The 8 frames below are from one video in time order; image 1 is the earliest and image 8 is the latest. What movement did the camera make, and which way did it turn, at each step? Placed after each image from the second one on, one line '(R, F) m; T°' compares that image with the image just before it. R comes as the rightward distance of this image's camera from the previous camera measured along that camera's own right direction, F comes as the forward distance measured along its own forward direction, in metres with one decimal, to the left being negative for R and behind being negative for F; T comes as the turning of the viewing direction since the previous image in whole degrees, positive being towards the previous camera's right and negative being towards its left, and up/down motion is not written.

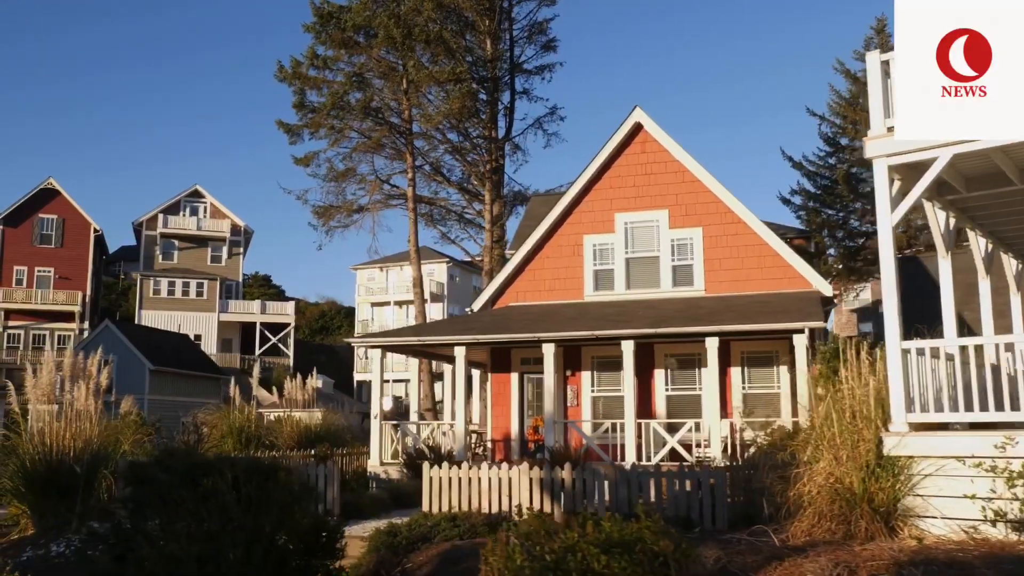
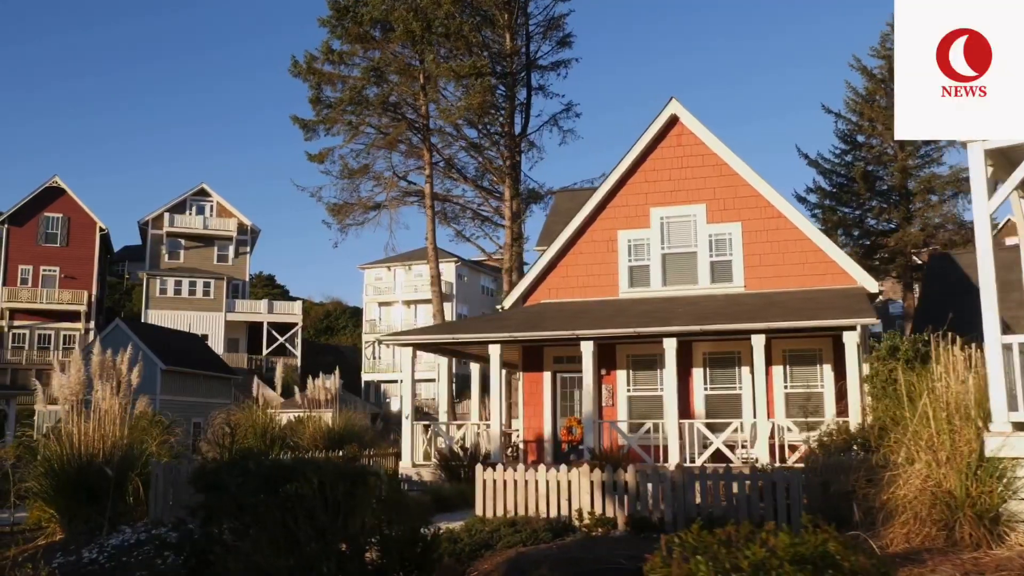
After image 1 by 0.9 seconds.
(-0.7, +0.5) m; 0°
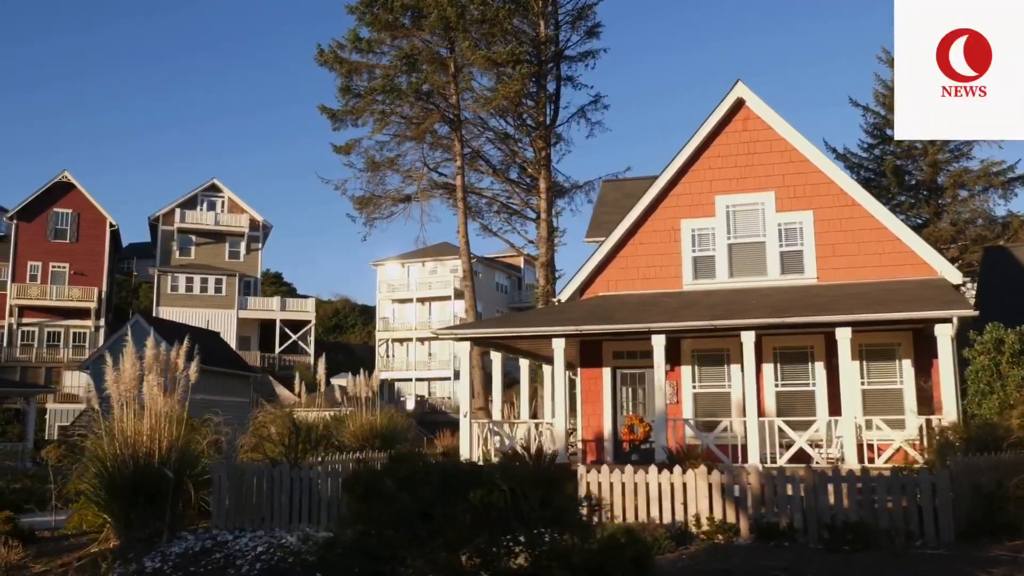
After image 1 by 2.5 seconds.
(-1.2, +0.9) m; 0°
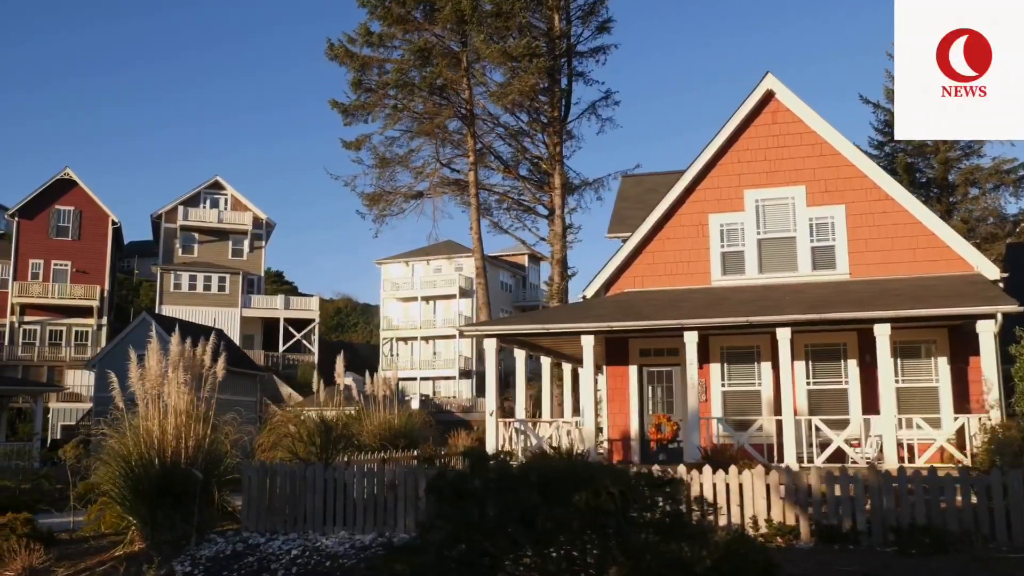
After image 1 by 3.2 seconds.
(-0.5, +0.4) m; 0°
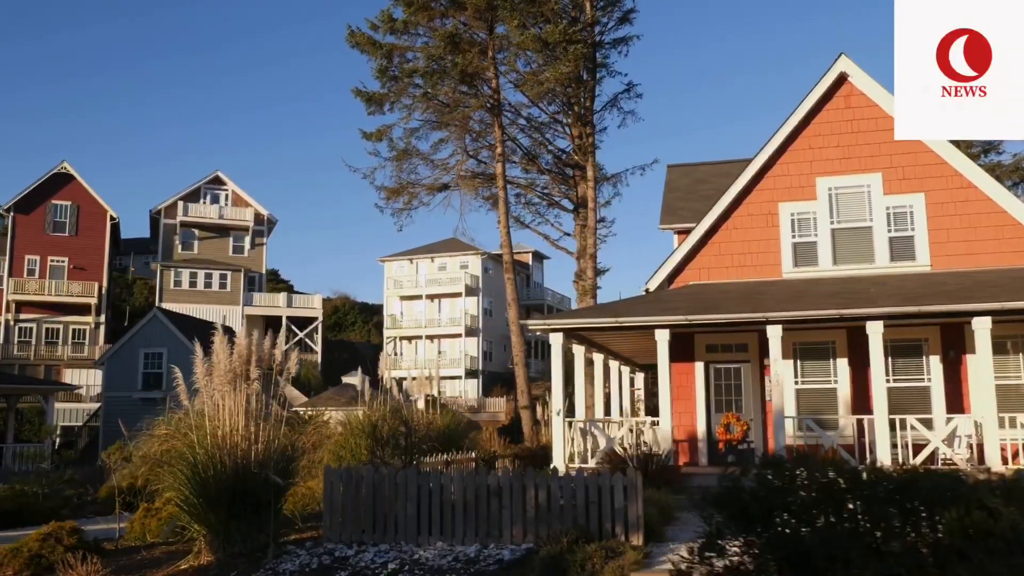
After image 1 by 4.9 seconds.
(-1.4, +1.0) m; +1°
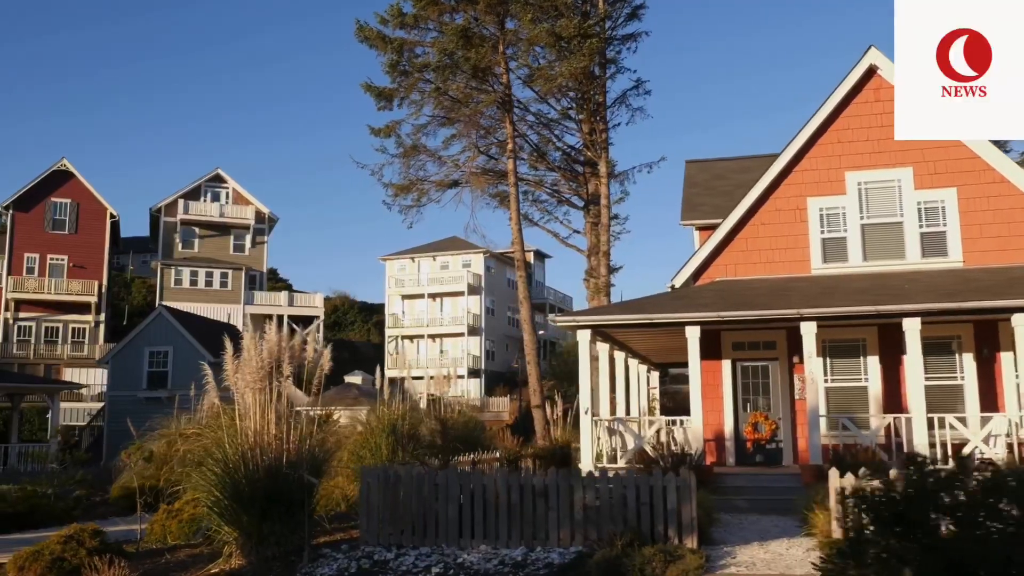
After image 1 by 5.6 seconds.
(-0.5, +0.3) m; 0°
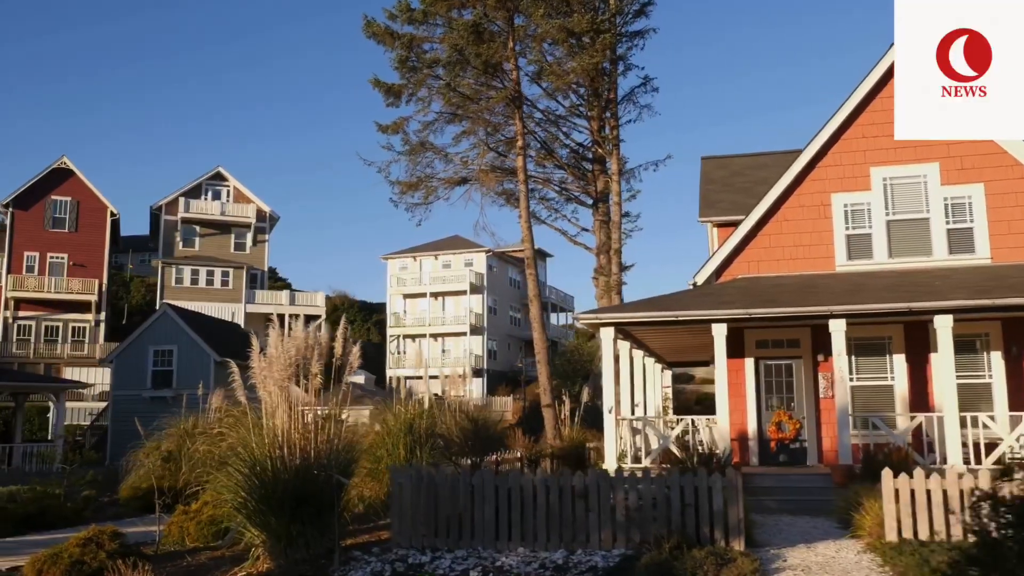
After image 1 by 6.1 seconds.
(-0.4, +0.3) m; 0°
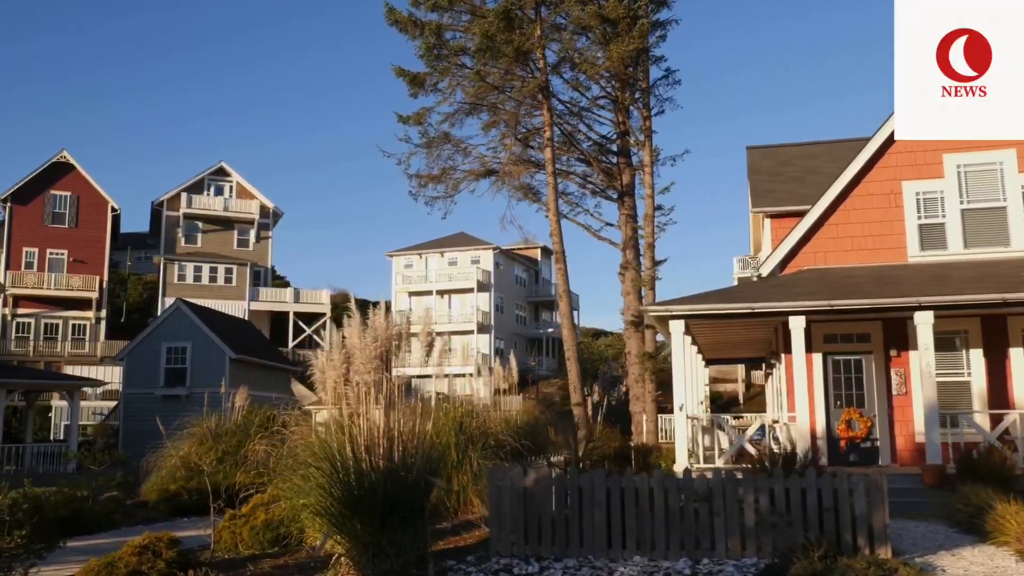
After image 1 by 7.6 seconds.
(-1.1, +0.8) m; +1°
